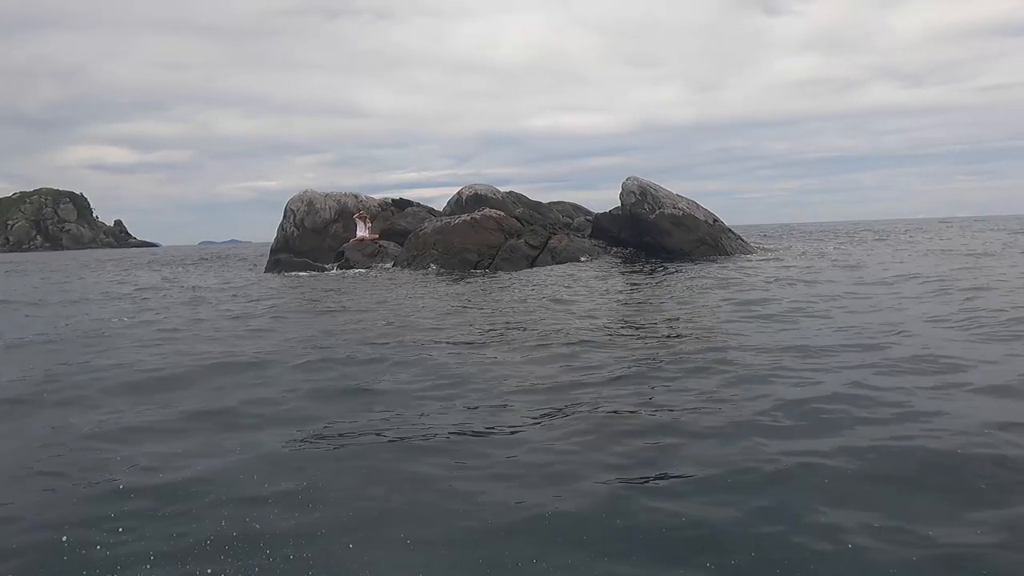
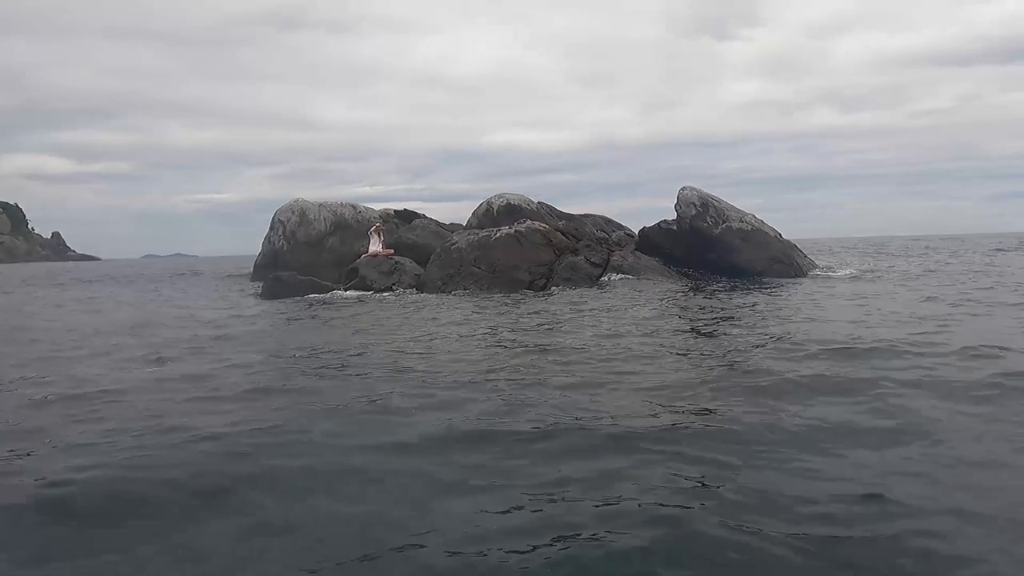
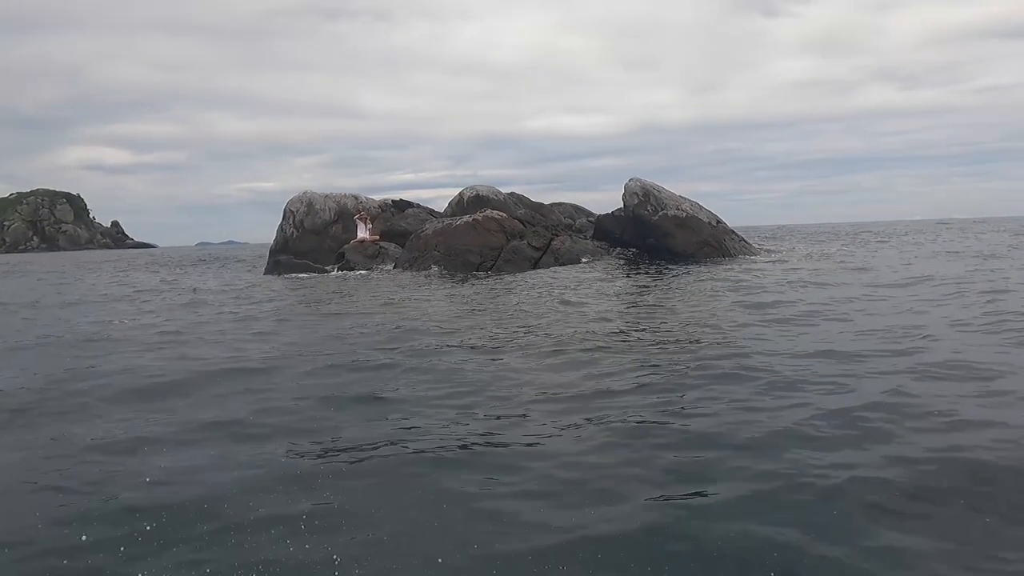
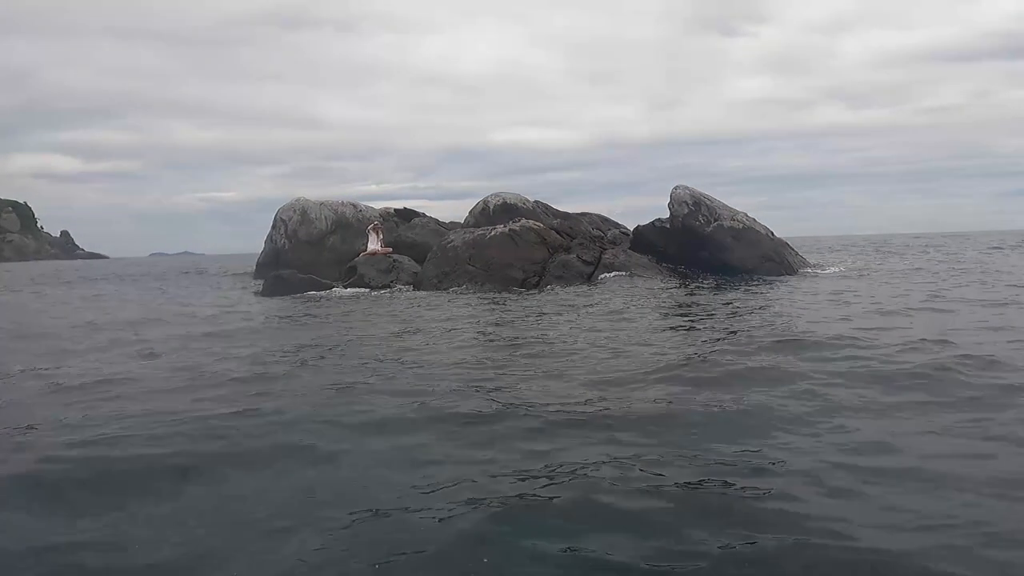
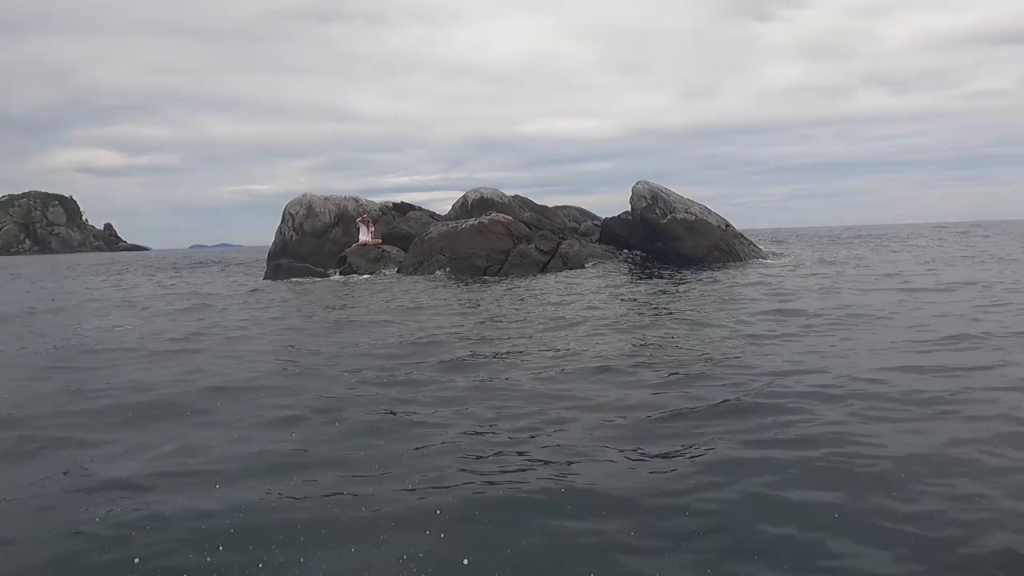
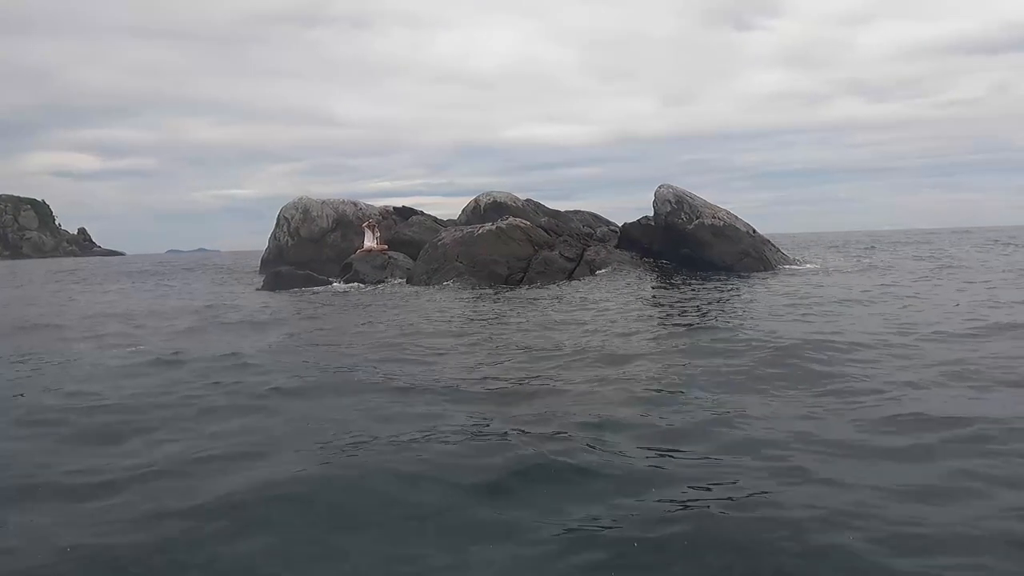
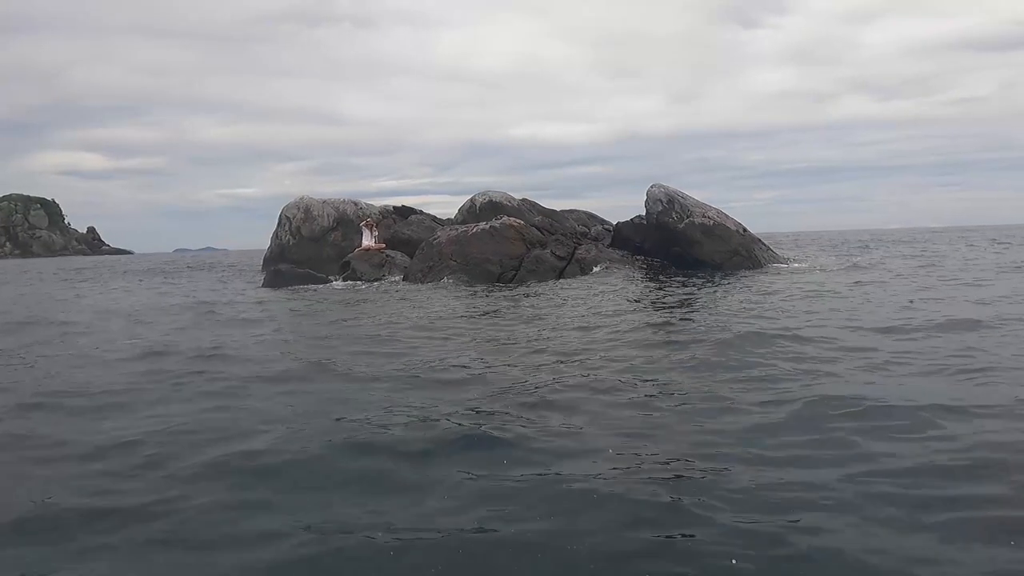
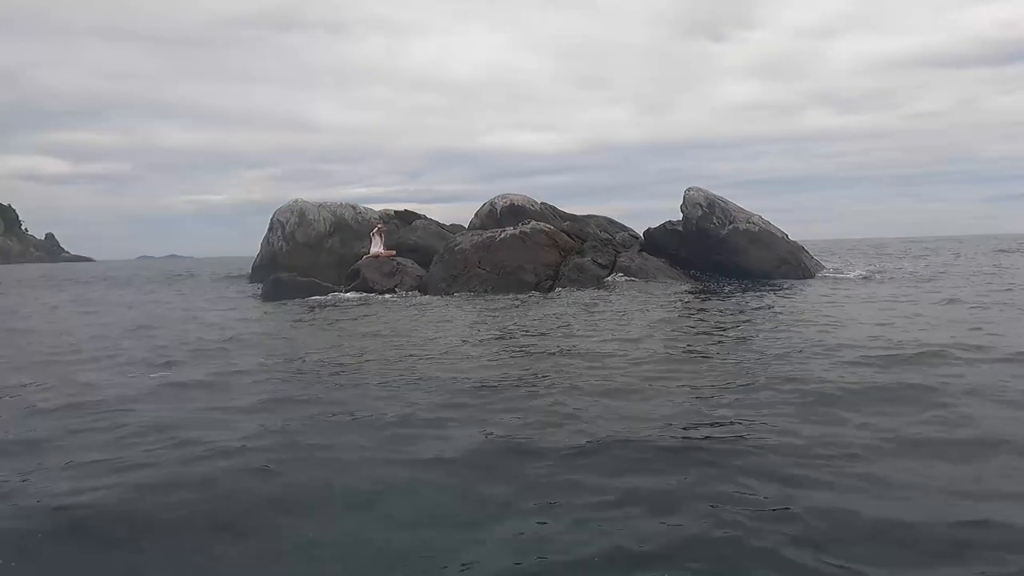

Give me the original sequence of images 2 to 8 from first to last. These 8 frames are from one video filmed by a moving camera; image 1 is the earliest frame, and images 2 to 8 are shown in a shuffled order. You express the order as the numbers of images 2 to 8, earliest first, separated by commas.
3, 5, 7, 6, 4, 2, 8
